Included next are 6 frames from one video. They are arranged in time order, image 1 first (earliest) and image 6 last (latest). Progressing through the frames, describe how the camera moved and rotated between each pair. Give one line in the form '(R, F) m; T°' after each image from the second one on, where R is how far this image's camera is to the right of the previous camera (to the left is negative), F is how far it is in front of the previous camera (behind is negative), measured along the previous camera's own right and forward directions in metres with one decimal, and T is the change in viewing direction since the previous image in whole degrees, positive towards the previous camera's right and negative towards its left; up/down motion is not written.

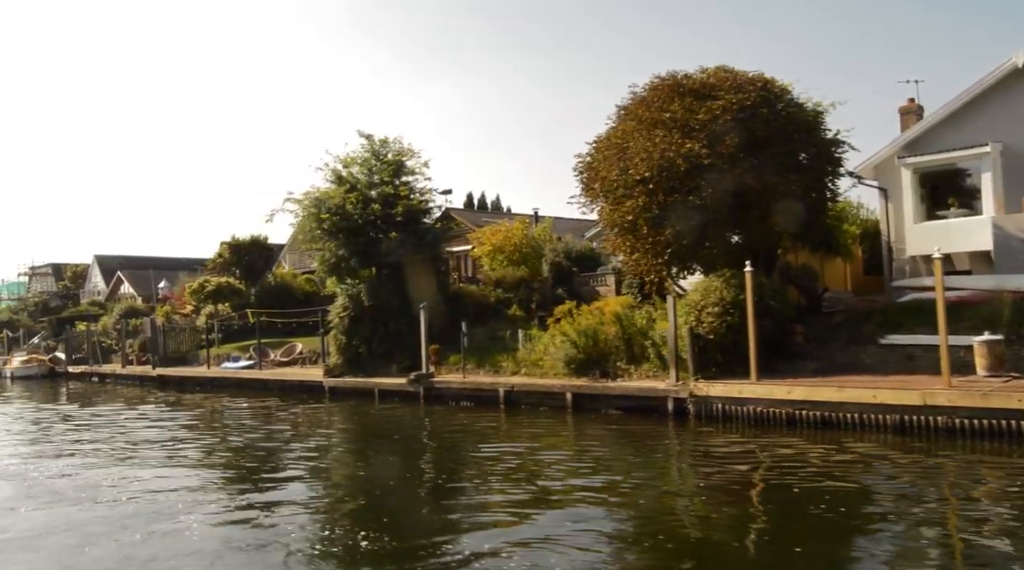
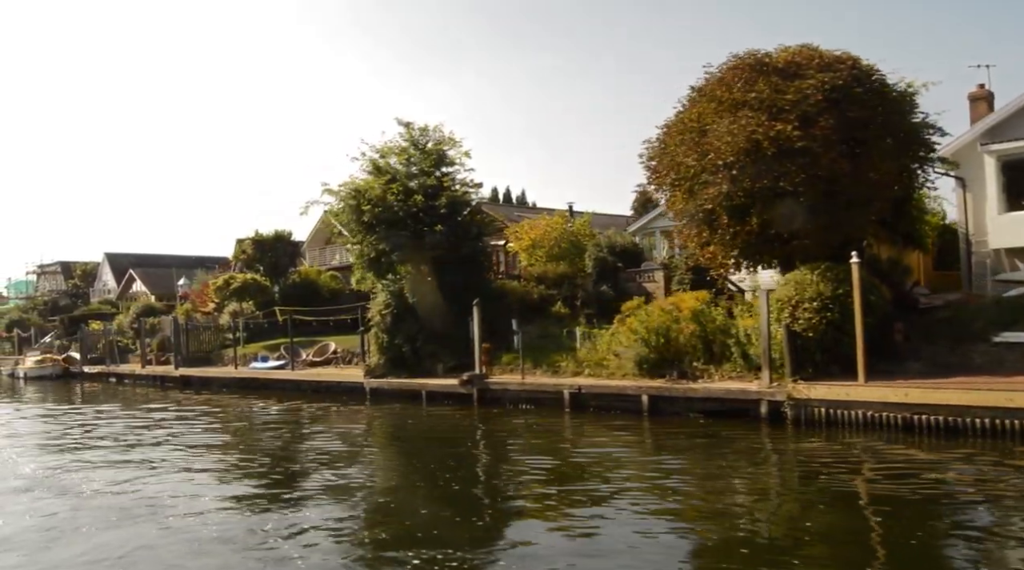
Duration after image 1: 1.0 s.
(-1.4, +1.4) m; 0°
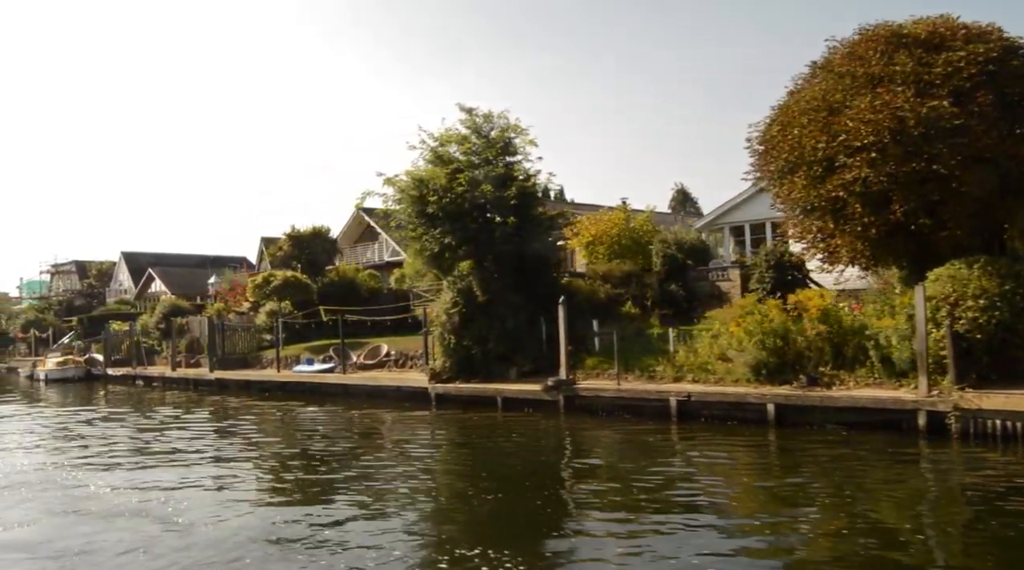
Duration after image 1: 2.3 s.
(-2.0, +1.9) m; 0°
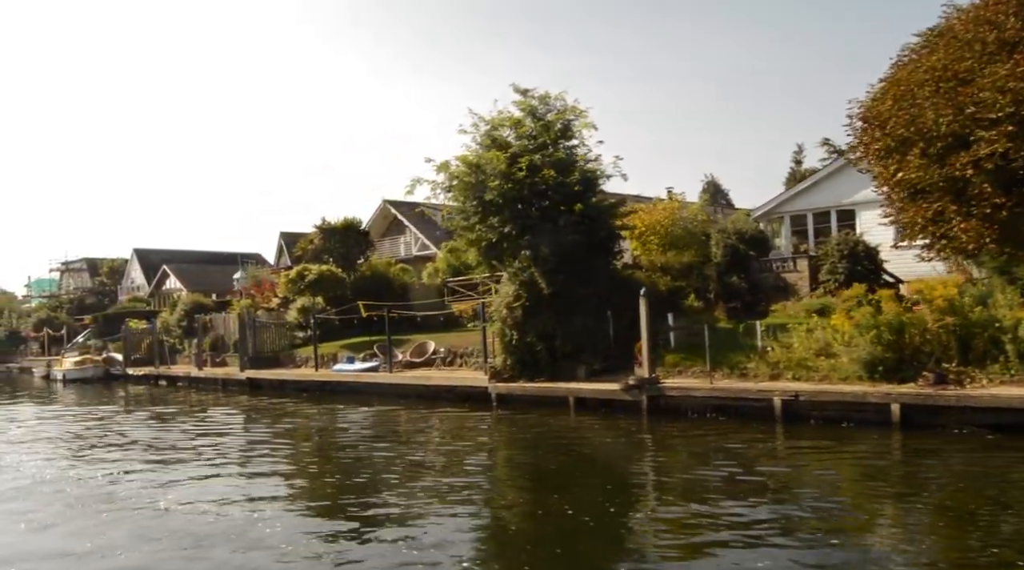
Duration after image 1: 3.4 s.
(-1.6, +1.6) m; 0°
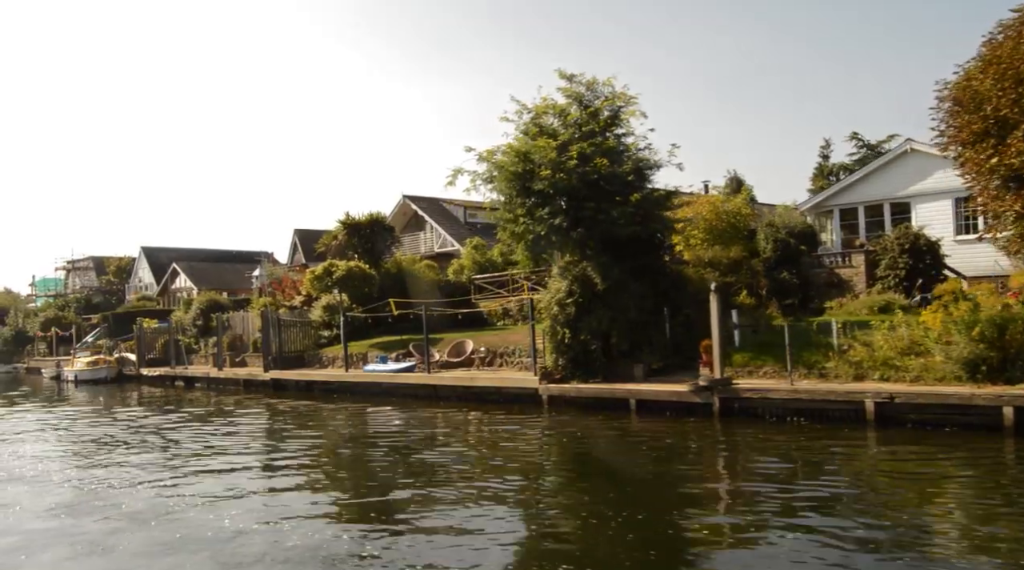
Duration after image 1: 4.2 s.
(-1.2, +1.2) m; 0°
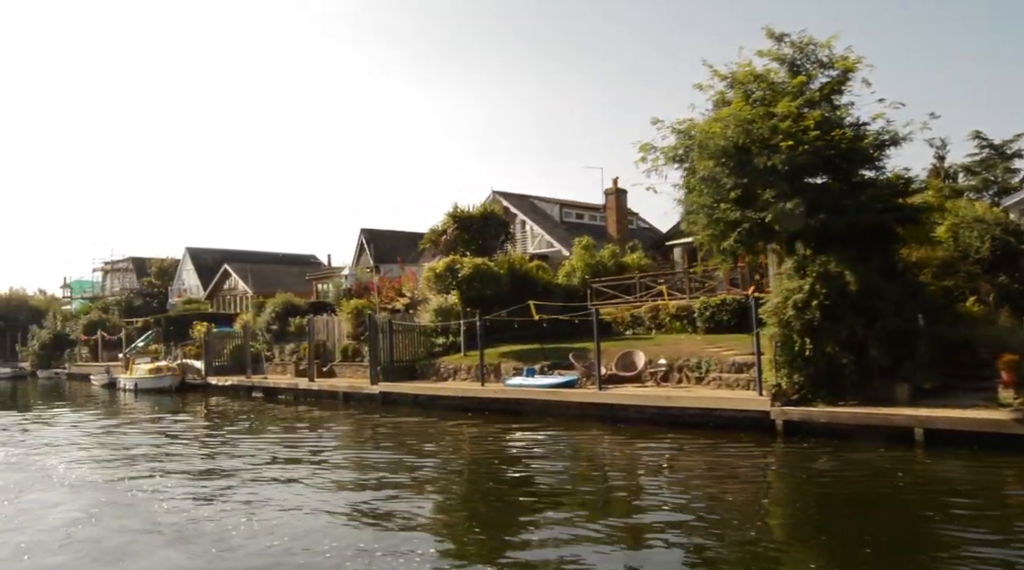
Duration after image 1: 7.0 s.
(-4.1, +3.9) m; 0°
